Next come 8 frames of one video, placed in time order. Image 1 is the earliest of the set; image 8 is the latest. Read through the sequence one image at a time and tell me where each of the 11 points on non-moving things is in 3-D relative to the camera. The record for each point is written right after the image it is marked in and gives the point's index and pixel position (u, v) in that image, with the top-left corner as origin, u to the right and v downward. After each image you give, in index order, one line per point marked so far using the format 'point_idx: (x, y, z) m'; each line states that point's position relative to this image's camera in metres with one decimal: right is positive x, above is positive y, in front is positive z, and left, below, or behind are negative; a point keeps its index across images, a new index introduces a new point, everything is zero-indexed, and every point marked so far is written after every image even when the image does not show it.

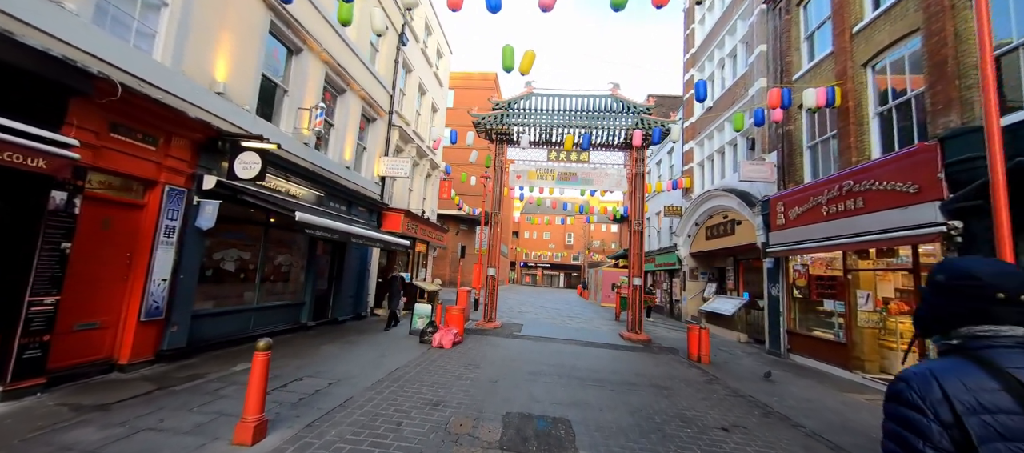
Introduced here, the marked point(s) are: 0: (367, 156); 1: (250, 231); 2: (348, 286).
0: (-4.1, +2.0, +10.5) m
1: (-4.5, -0.1, +6.5) m
2: (-4.2, -1.5, +9.6) m
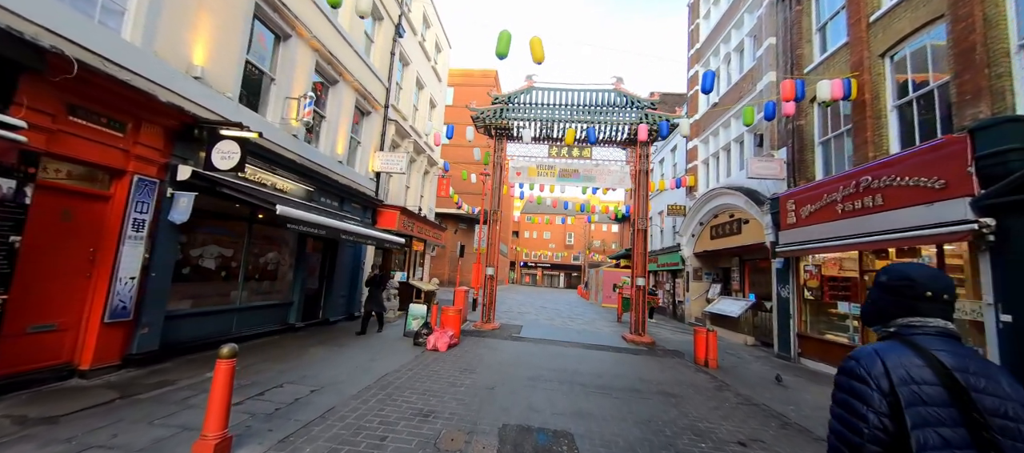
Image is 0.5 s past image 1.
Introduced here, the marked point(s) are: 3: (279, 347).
0: (-4.1, +2.1, +10.2) m
1: (-4.6, 0.0, +6.1) m
2: (-4.2, -1.5, +9.2) m
3: (-4.0, -2.1, +6.4) m
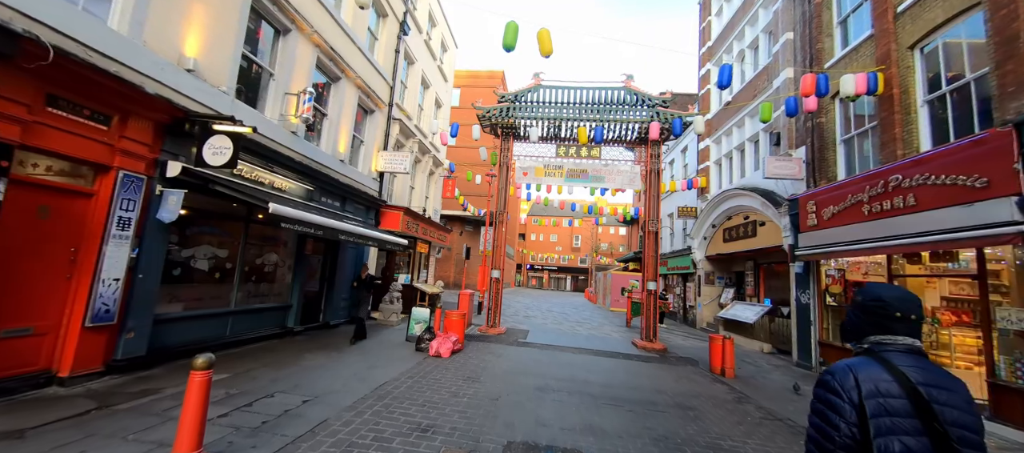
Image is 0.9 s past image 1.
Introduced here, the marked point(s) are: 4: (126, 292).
0: (-3.9, +2.0, +9.9) m
1: (-4.5, 0.0, +5.9) m
2: (-4.1, -1.5, +8.9) m
3: (-3.9, -2.1, +6.2) m
4: (-4.5, -0.8, +4.4) m
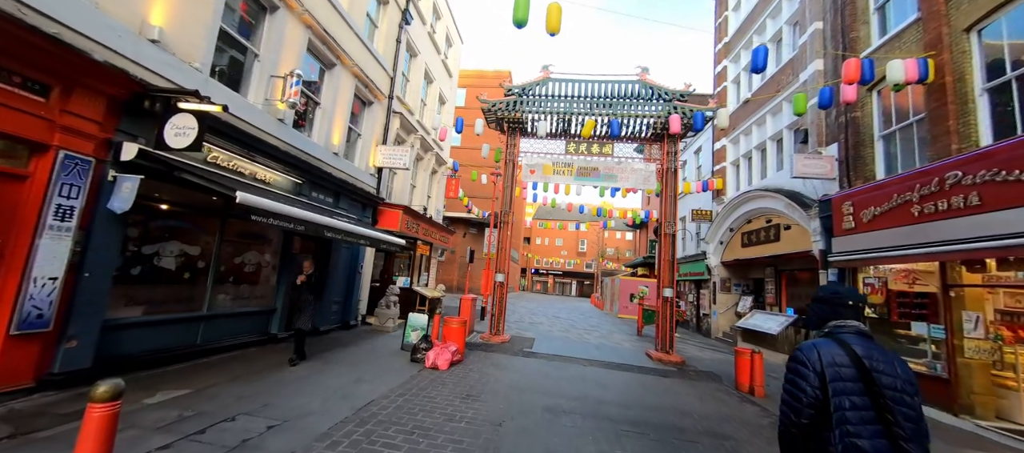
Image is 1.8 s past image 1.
0: (-3.7, +2.1, +9.3) m
1: (-4.4, +0.1, +5.2) m
2: (-3.9, -1.4, +8.3) m
3: (-3.8, -2.0, +5.5) m
4: (-4.4, -0.7, +3.8) m
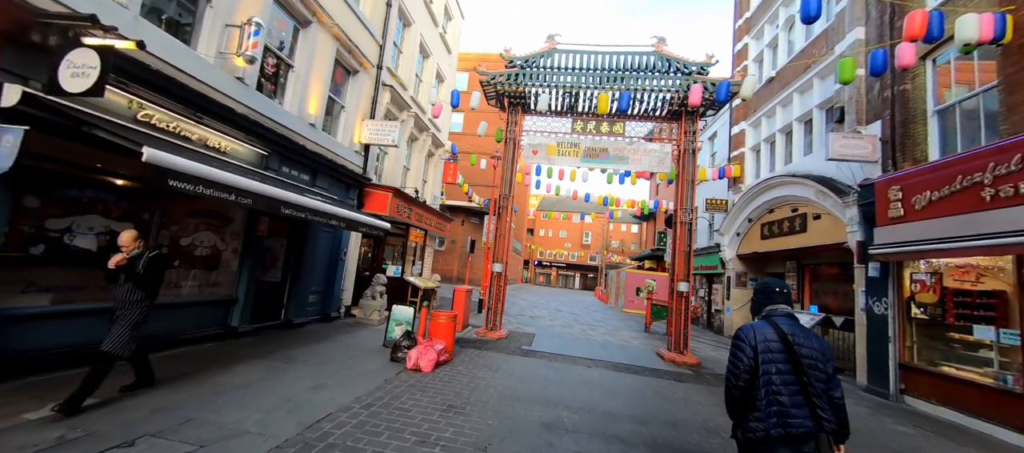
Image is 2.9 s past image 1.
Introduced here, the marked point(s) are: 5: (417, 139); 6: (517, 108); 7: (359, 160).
0: (-3.7, +2.5, +8.4) m
1: (-4.4, +0.4, +4.4) m
2: (-4.0, -1.1, +7.5) m
3: (-3.9, -1.7, +4.7) m
4: (-4.5, -0.4, +2.9) m
5: (-3.1, +2.9, +12.4) m
6: (+0.1, +3.2, +10.0) m
7: (-3.6, +1.6, +8.9) m
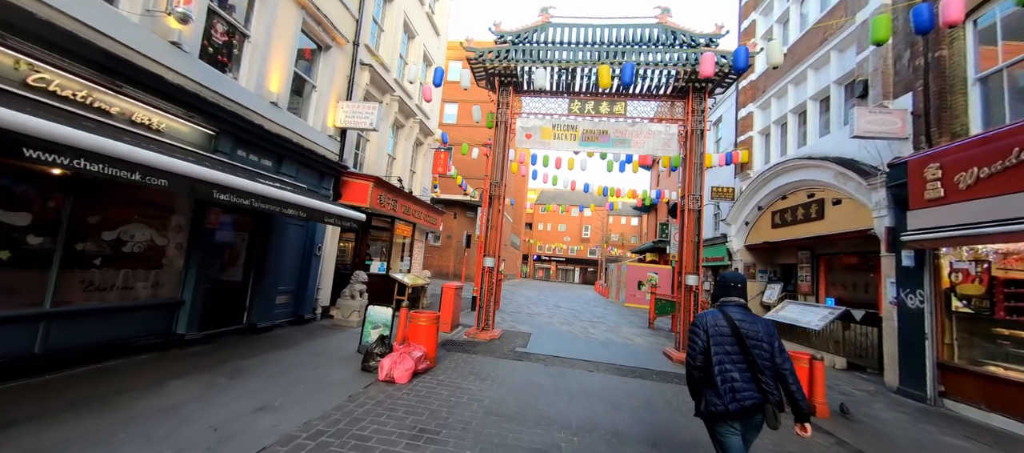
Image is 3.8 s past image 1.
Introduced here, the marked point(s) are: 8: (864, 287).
0: (-3.9, +2.6, +7.6) m
1: (-4.6, +0.5, +3.6) m
2: (-4.1, -0.9, +6.7) m
3: (-4.0, -1.6, +3.9) m
4: (-4.7, -0.3, +2.1) m
5: (-3.3, +3.1, +11.5) m
6: (-0.1, +3.4, +9.2) m
7: (-3.8, +1.7, +8.0) m
8: (+8.5, -1.5, +9.1) m
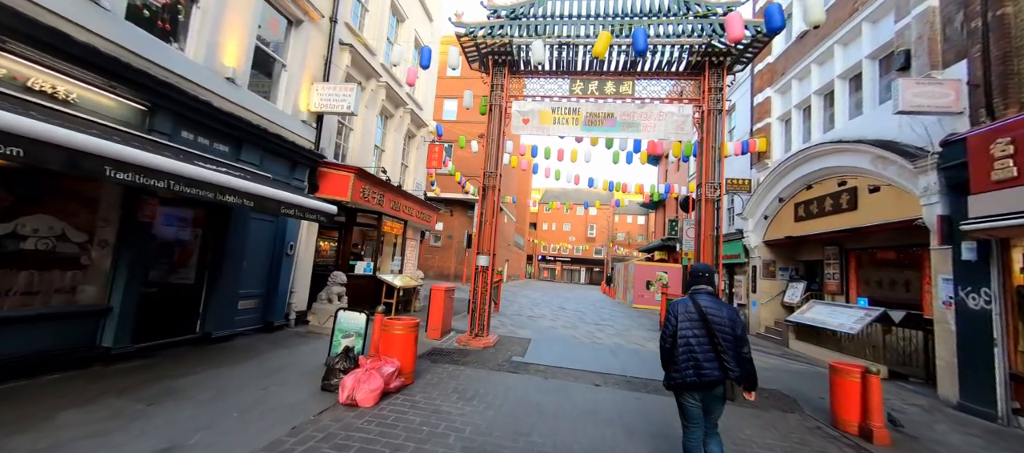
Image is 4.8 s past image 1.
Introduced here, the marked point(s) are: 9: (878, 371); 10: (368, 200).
0: (-4.1, +2.7, +6.8) m
1: (-4.8, +0.6, +2.8) m
2: (-4.2, -0.8, +5.9) m
3: (-4.2, -1.5, +3.1) m
4: (-4.9, -0.2, +1.3) m
5: (-3.4, +3.2, +10.7) m
6: (-0.2, +3.5, +8.4) m
7: (-3.9, +1.8, +7.2) m
8: (+8.5, -1.3, +8.1) m
9: (+4.2, -1.7, +4.4) m
10: (-3.1, +0.6, +8.1) m
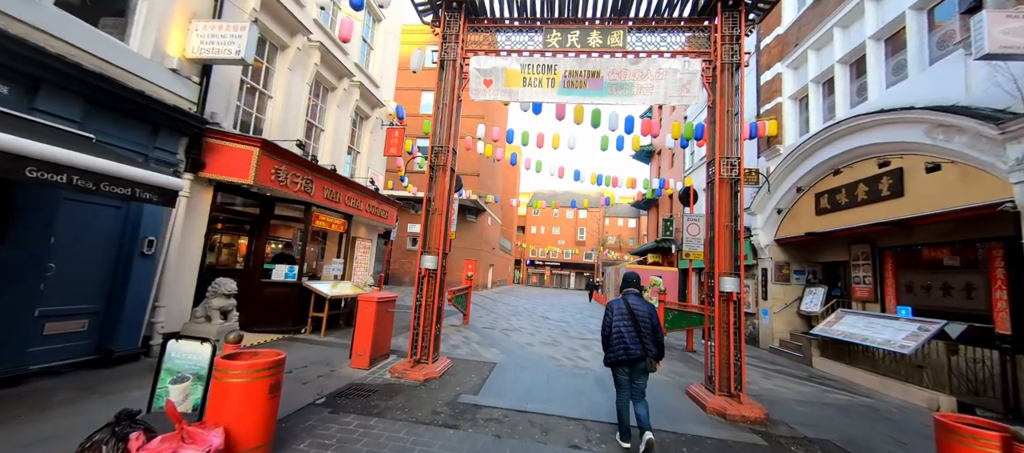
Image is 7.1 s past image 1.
0: (-4.7, +2.8, +4.9) m
1: (-5.3, +0.8, +0.8) m
2: (-4.9, -0.7, +3.9) m
3: (-4.7, -1.3, +1.2) m
4: (-5.4, 0.0, -0.6) m
5: (-4.1, +3.2, +8.9) m
6: (-0.9, +3.6, +6.6) m
7: (-4.6, +1.9, +5.3) m
8: (+7.8, -1.1, +6.5) m
9: (+3.6, -1.5, +2.6) m
10: (-3.8, +0.7, +6.2) m
